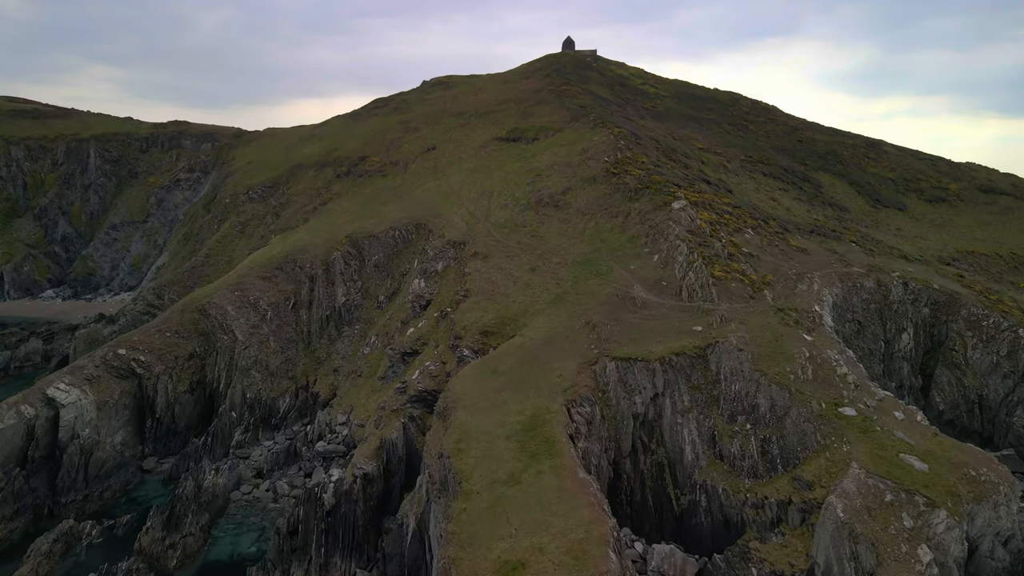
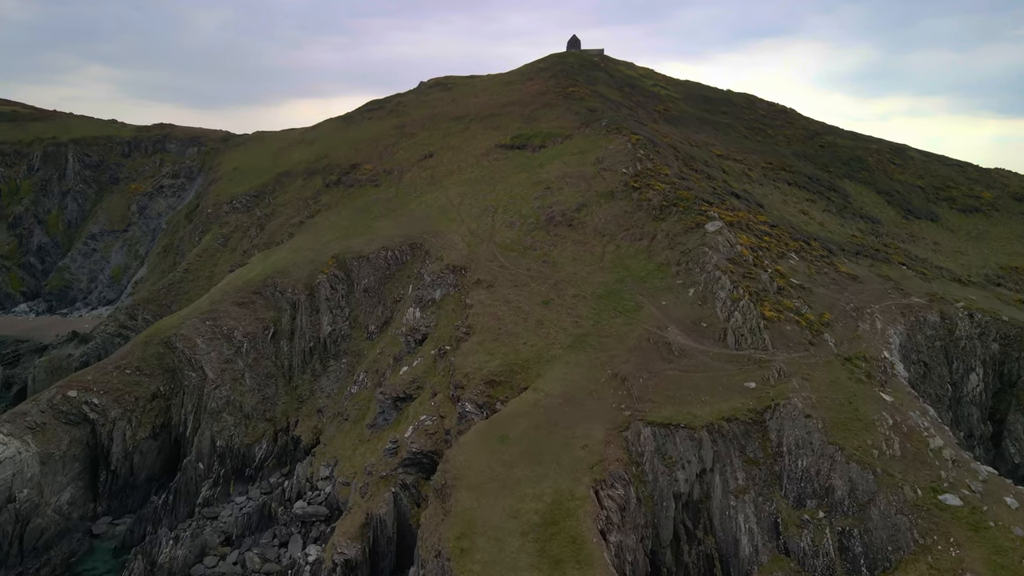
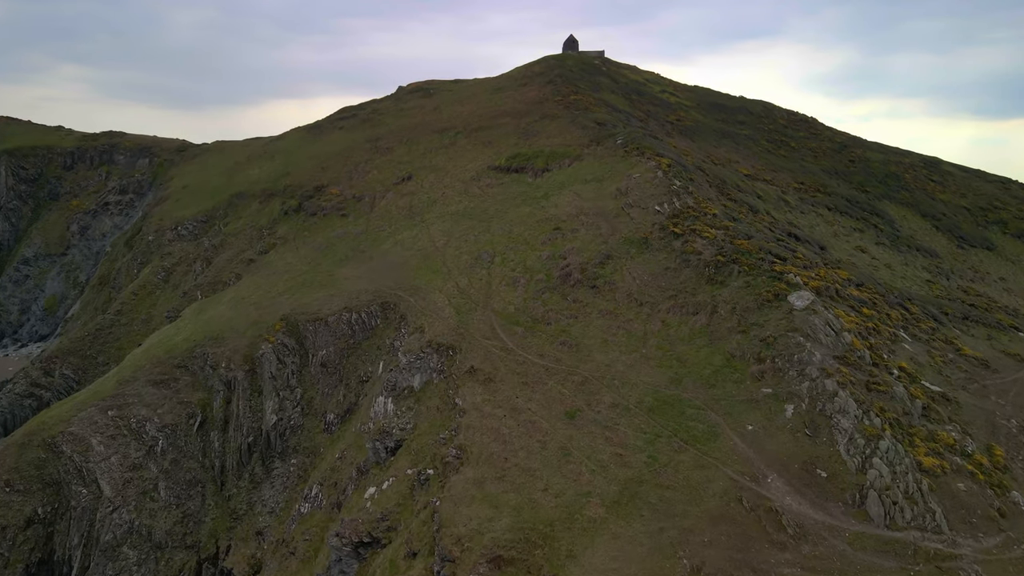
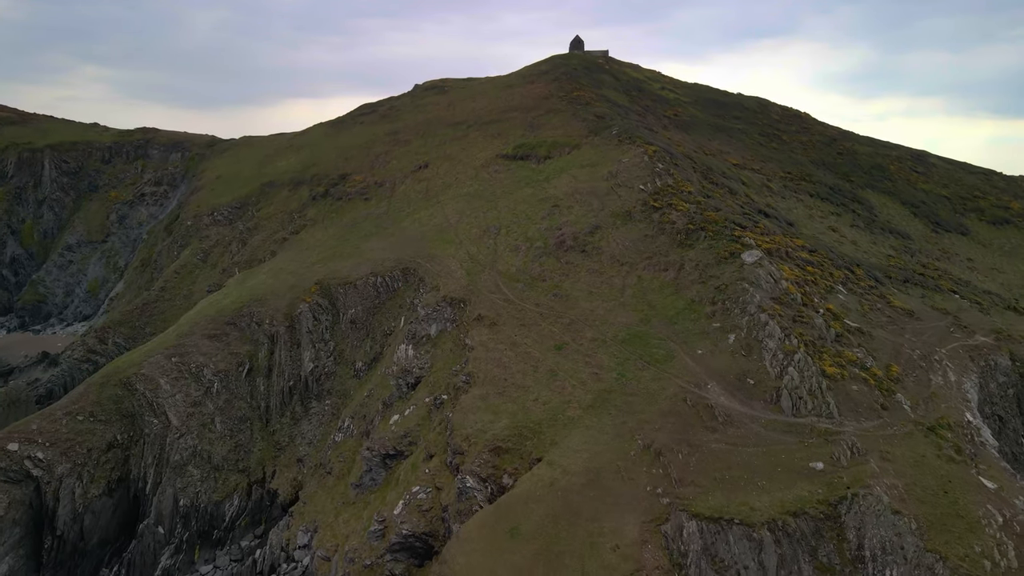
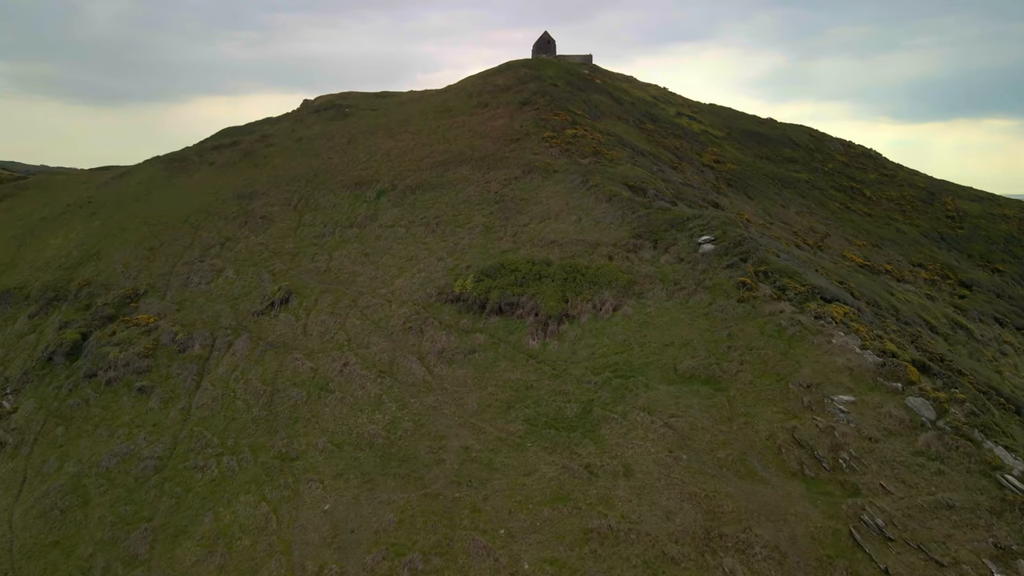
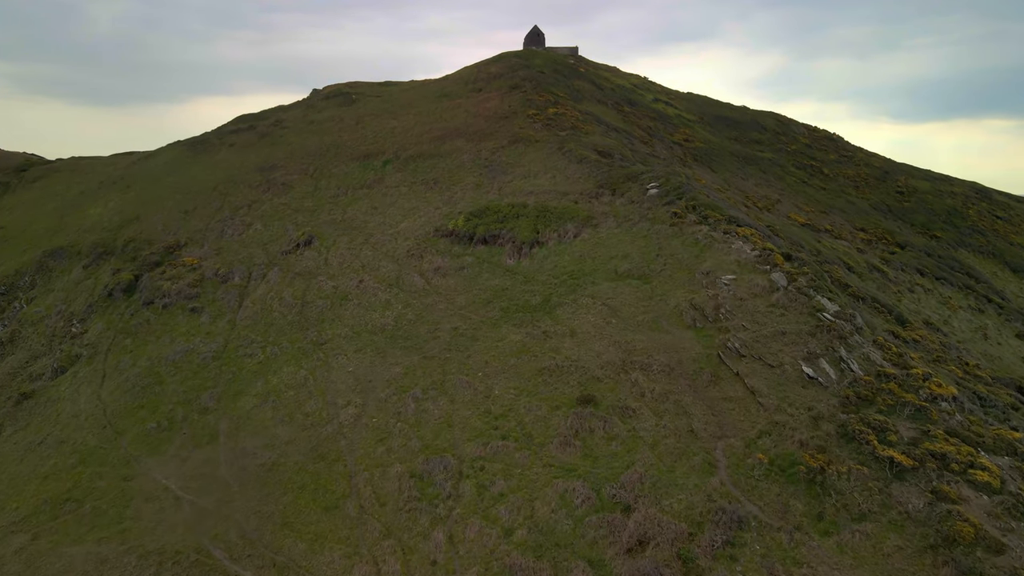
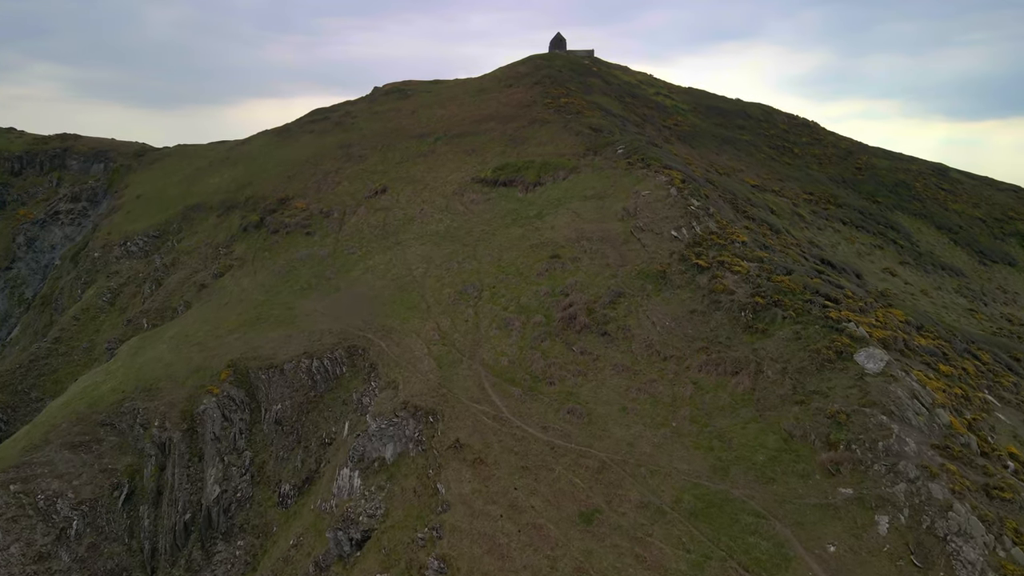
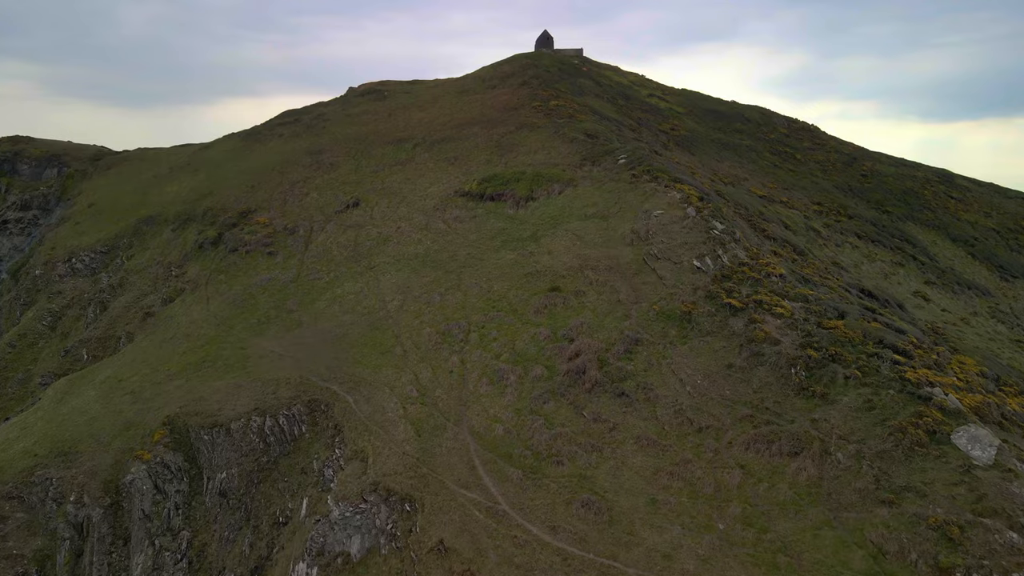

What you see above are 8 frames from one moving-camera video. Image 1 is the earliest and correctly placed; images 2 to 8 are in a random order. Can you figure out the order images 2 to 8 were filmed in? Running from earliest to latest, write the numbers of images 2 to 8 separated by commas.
2, 4, 3, 7, 8, 6, 5
